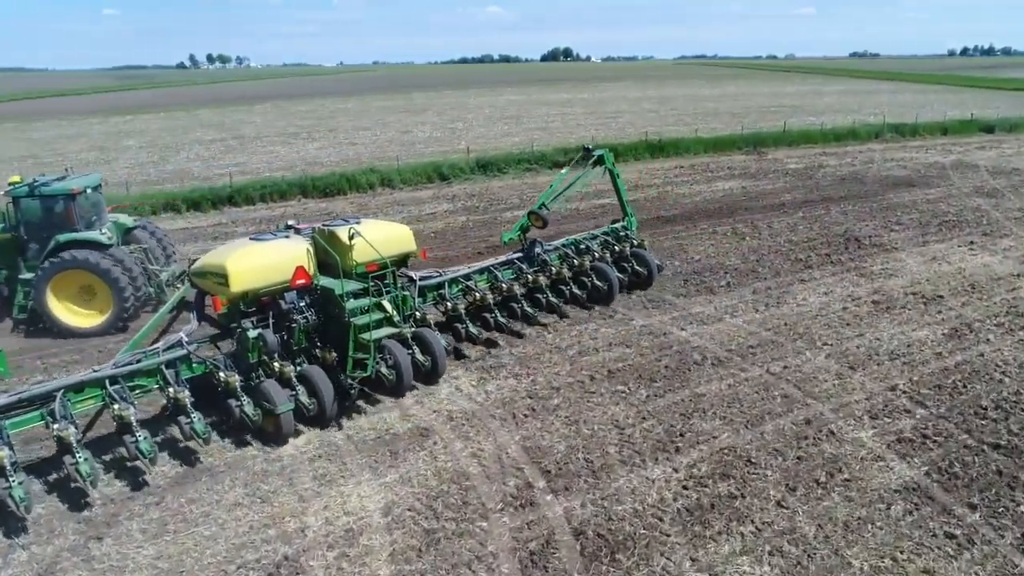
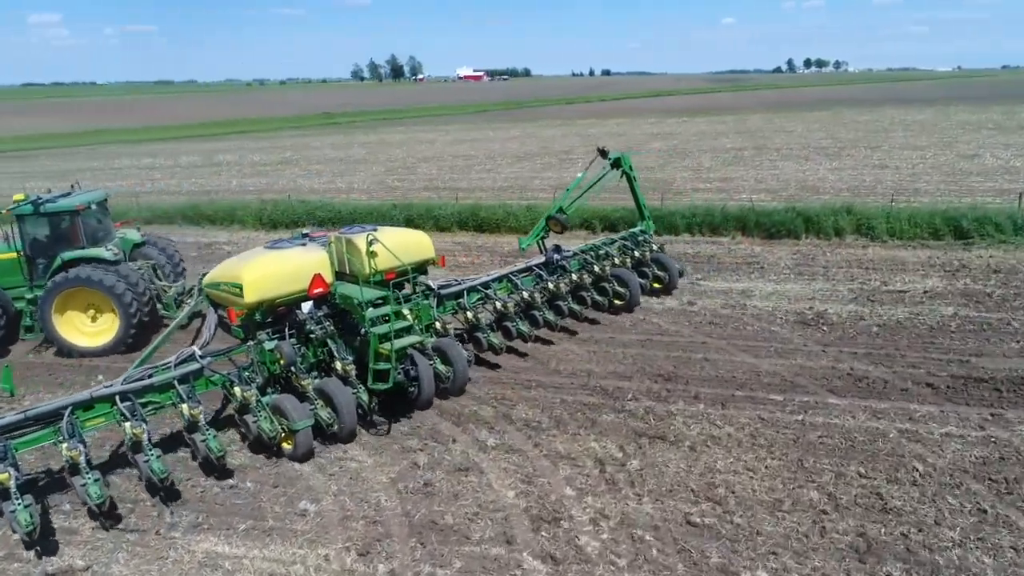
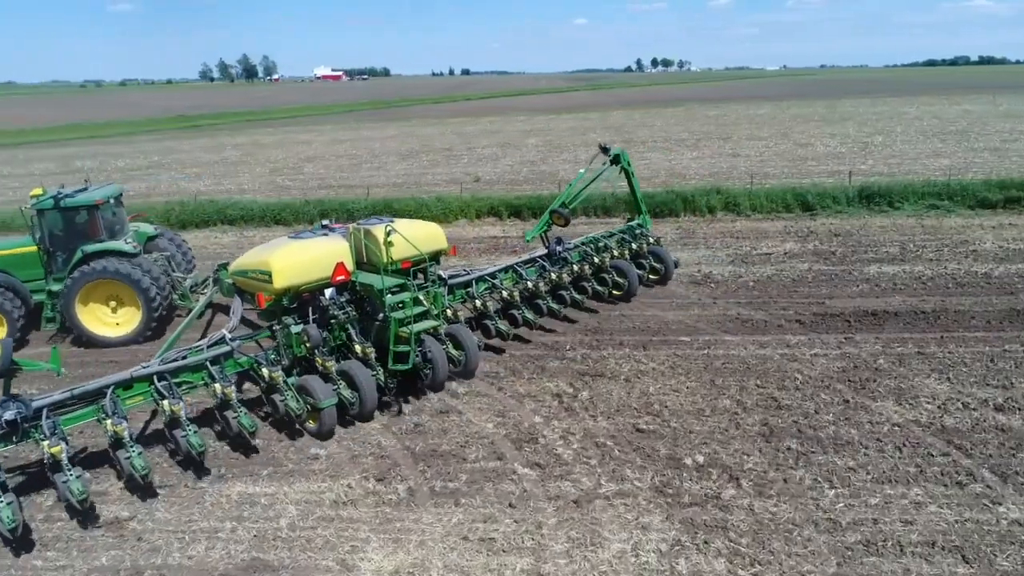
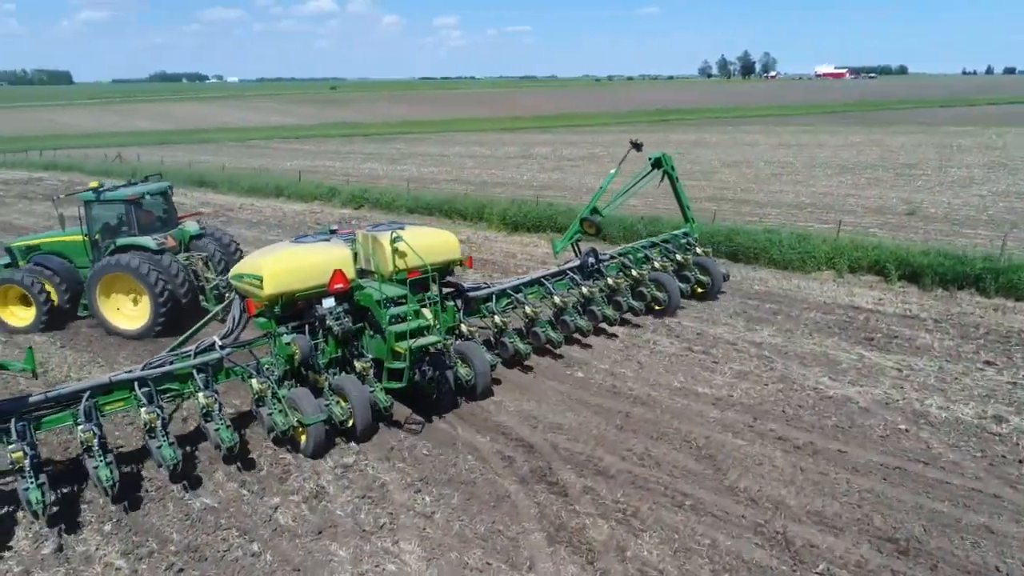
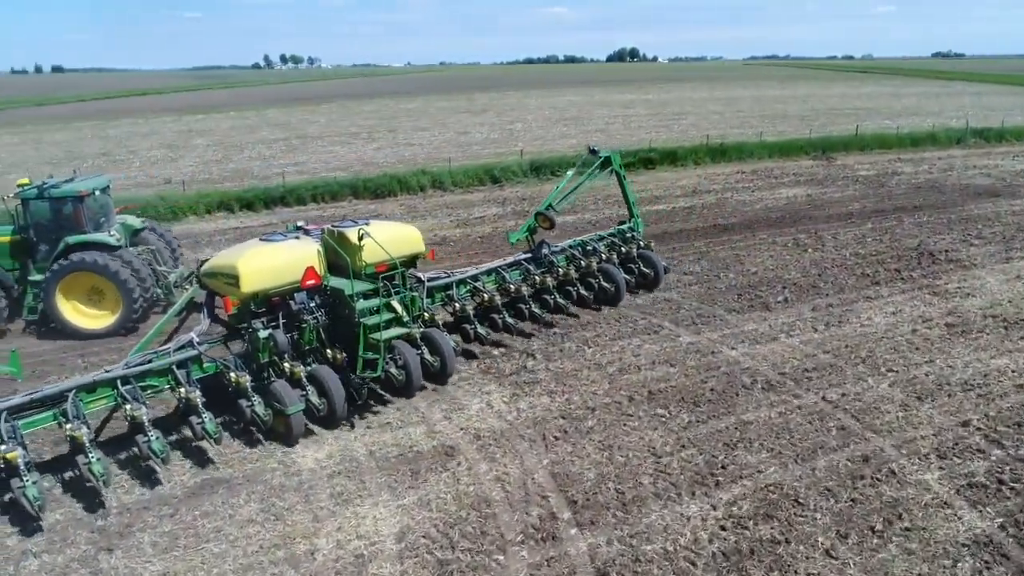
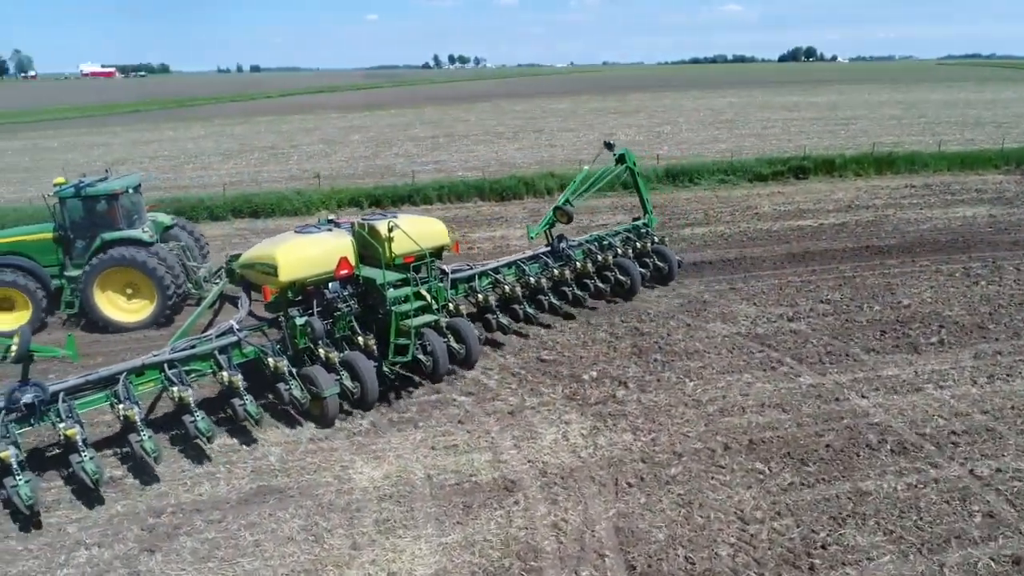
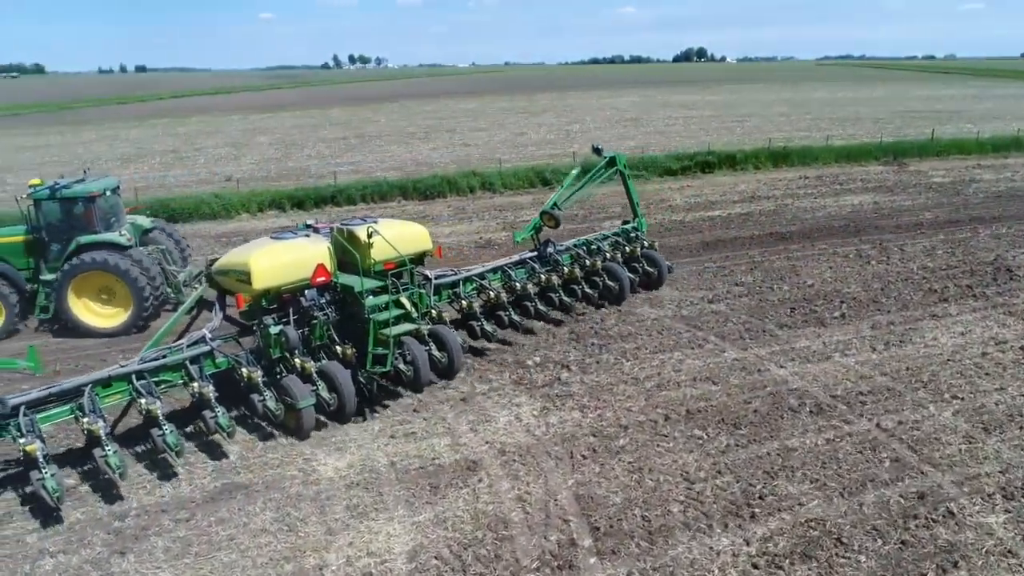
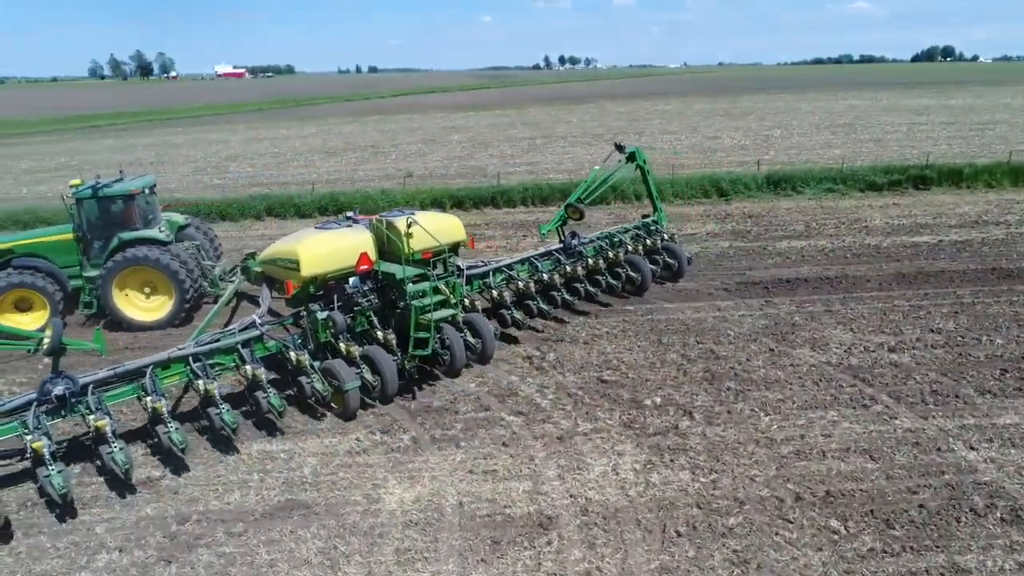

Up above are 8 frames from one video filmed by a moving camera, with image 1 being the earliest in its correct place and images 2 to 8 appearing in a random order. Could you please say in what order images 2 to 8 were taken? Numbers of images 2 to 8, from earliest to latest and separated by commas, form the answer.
5, 7, 6, 8, 3, 2, 4
